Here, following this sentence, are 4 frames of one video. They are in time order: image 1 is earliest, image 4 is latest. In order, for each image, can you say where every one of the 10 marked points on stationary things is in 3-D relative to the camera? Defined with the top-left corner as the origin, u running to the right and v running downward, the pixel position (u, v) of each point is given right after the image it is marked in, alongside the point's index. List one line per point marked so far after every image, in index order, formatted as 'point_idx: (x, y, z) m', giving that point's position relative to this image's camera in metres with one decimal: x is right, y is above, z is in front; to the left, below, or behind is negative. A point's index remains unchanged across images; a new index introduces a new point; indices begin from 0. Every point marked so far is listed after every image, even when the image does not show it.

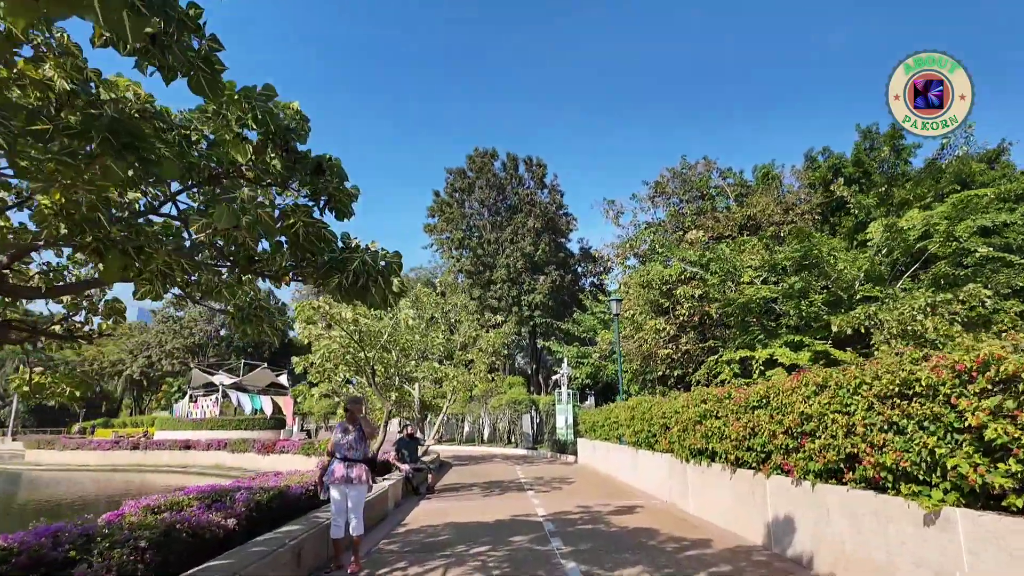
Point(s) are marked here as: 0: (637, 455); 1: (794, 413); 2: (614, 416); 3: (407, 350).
0: (+2.7, -3.5, +12.6) m
1: (+2.9, -1.3, +6.0) m
2: (+2.7, -3.4, +15.7) m
3: (-2.1, -1.2, +11.6) m
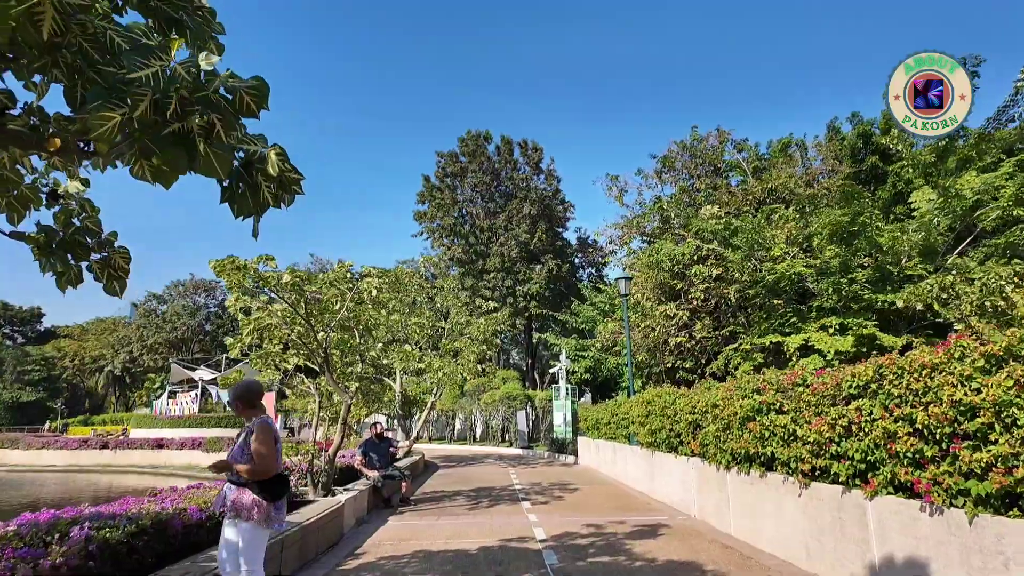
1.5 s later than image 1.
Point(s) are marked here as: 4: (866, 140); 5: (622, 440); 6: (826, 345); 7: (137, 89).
0: (+2.6, -3.0, +10.4) m
1: (+2.8, -0.8, +3.8) m
2: (+2.5, -2.9, +13.6) m
3: (-2.2, -0.7, +9.5) m
4: (+11.3, +4.7, +18.8) m
5: (+2.6, -3.6, +13.7) m
6: (+6.6, -1.2, +12.3) m
7: (-1.3, +0.7, +2.0) m
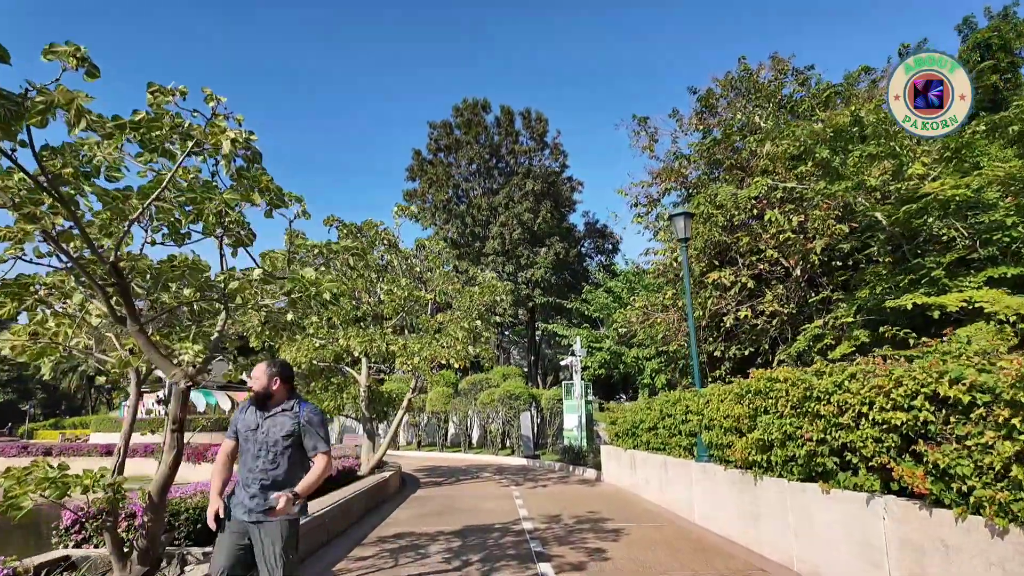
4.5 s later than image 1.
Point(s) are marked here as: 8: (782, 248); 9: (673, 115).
0: (+2.6, -2.0, +6.0) m
1: (+2.9, +0.2, -0.6) m
2: (+2.6, -1.9, +9.1) m
3: (-2.1, +0.3, +5.1) m
4: (+11.4, +5.6, +14.4) m
5: (+2.7, -2.6, +9.3) m
6: (+6.7, -0.2, +7.9) m
7: (-1.2, +1.7, -2.4) m
8: (+5.9, +0.9, +12.8) m
9: (+4.9, +5.2, +17.8) m
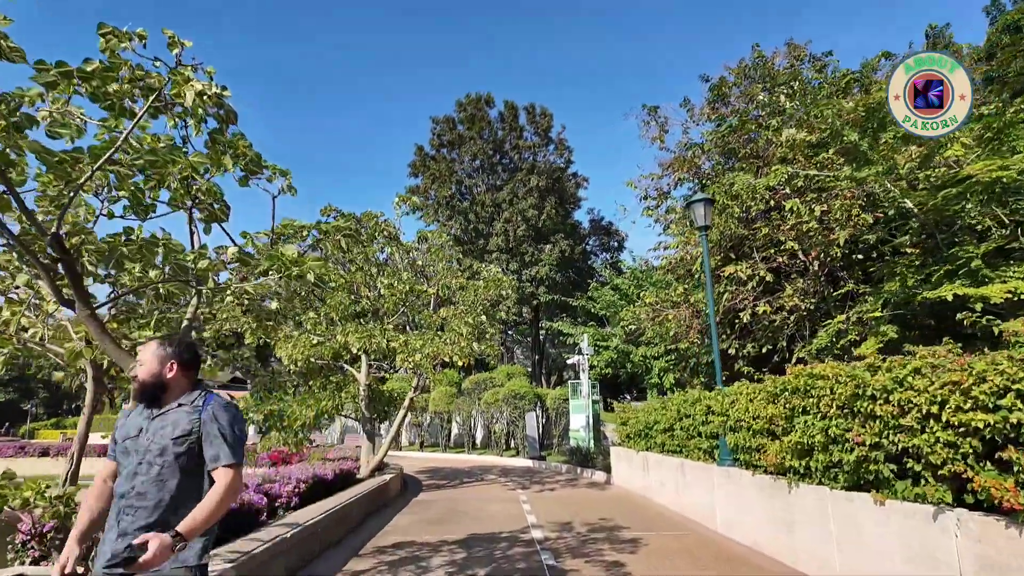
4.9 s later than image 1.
0: (+2.7, -1.9, +5.4) m
1: (+2.9, +0.4, -1.2) m
2: (+2.7, -1.8, +8.5) m
3: (-2.0, +0.4, +4.5) m
4: (+11.6, +5.8, +13.8) m
5: (+2.8, -2.5, +8.7) m
6: (+6.8, -0.1, +7.3) m
7: (-1.1, +1.8, -3.0) m
8: (+6.0, +1.0, +12.1) m
9: (+5.1, +5.4, +17.2) m
